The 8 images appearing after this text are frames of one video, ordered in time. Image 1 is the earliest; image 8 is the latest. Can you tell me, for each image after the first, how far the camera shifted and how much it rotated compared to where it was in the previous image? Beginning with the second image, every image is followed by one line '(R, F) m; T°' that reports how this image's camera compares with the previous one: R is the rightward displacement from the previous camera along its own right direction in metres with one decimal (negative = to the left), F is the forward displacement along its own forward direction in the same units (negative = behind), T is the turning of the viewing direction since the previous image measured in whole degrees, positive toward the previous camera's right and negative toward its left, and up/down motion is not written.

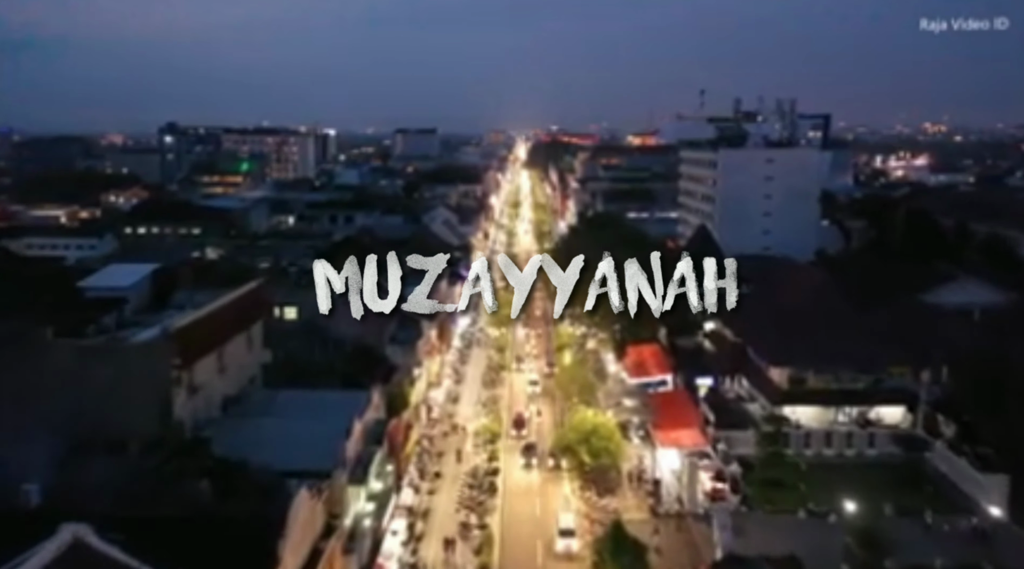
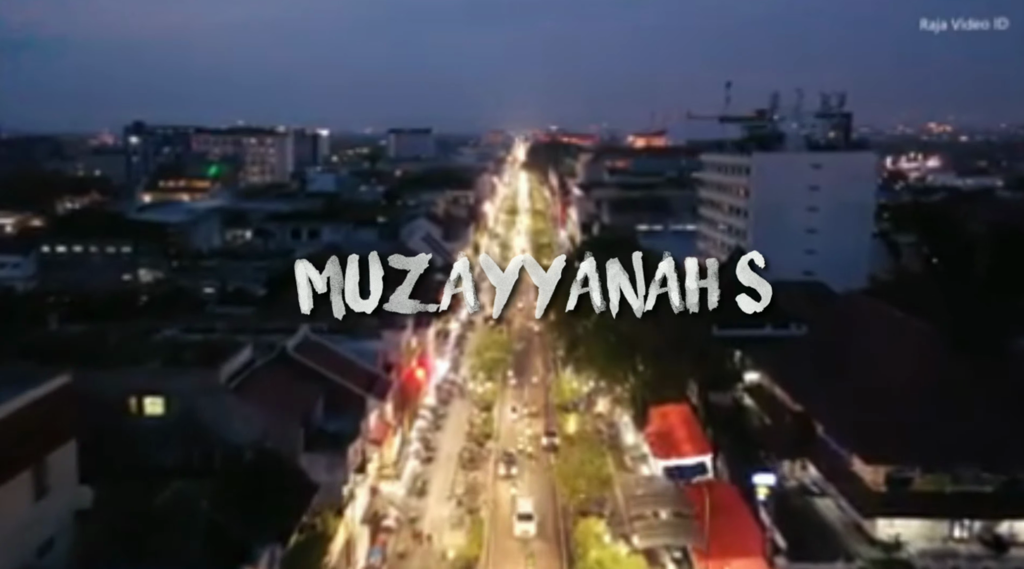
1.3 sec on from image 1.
(+0.2, +5.5) m; 0°
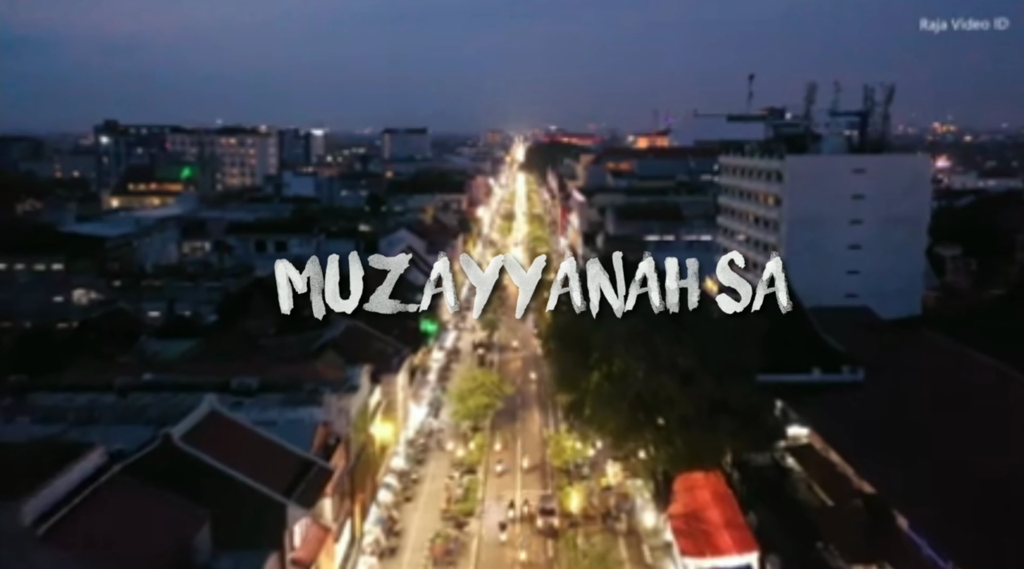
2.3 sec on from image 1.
(+0.2, +3.9) m; 0°
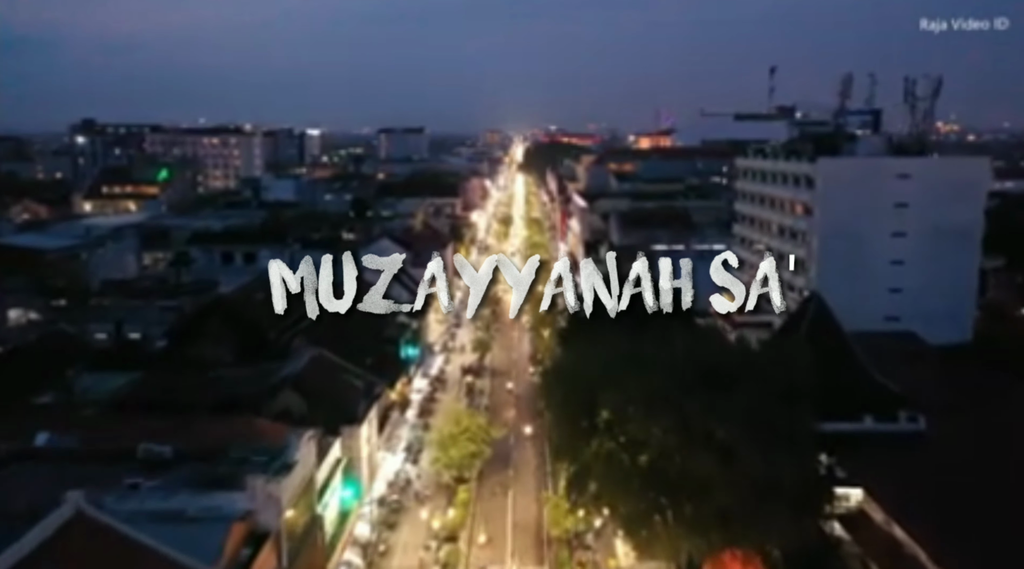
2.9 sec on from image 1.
(+0.2, +2.9) m; 0°
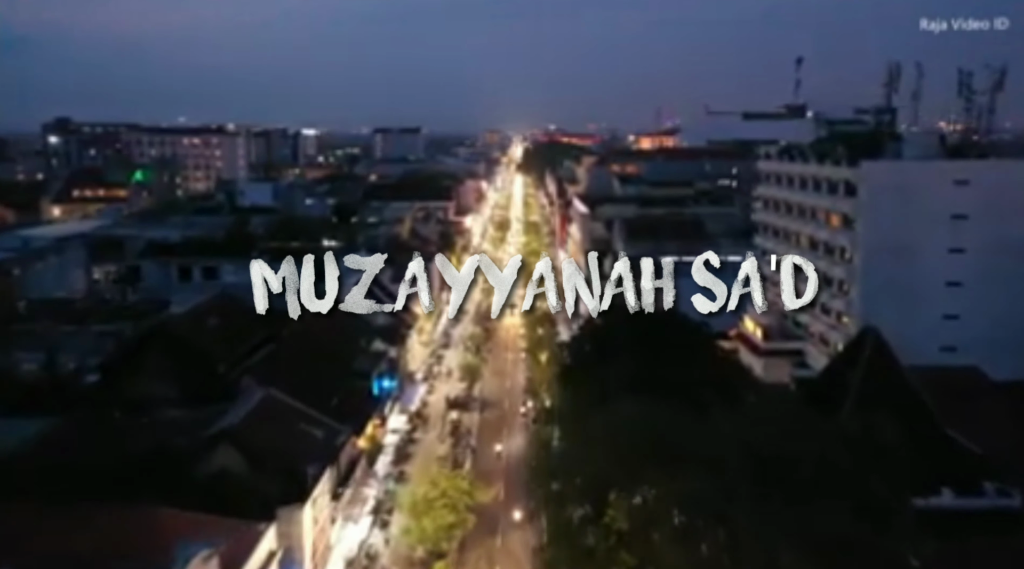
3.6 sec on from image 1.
(+0.2, +2.9) m; 0°
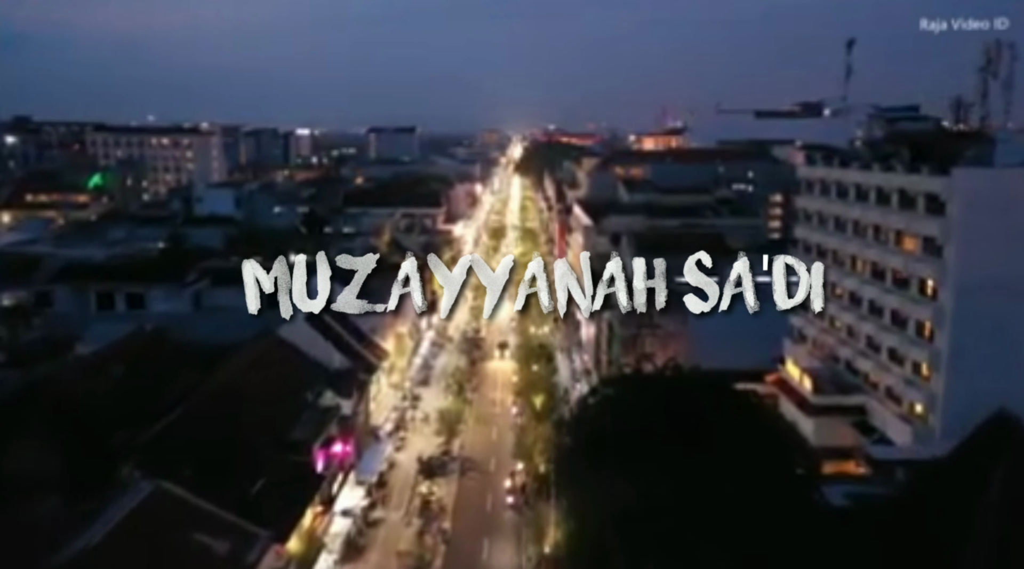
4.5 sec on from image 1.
(+0.3, +4.0) m; 0°
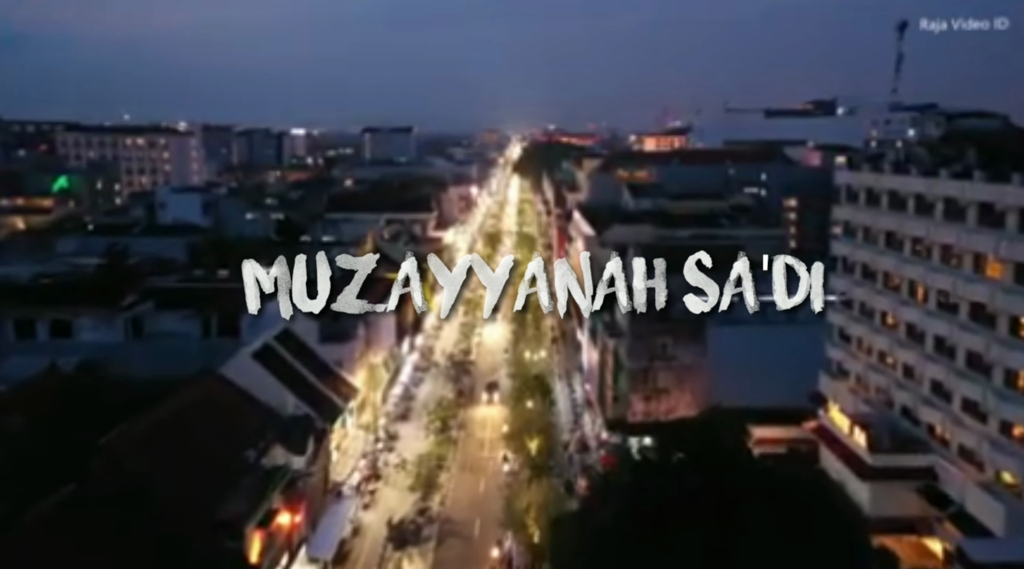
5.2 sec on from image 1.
(+0.2, +2.8) m; 0°
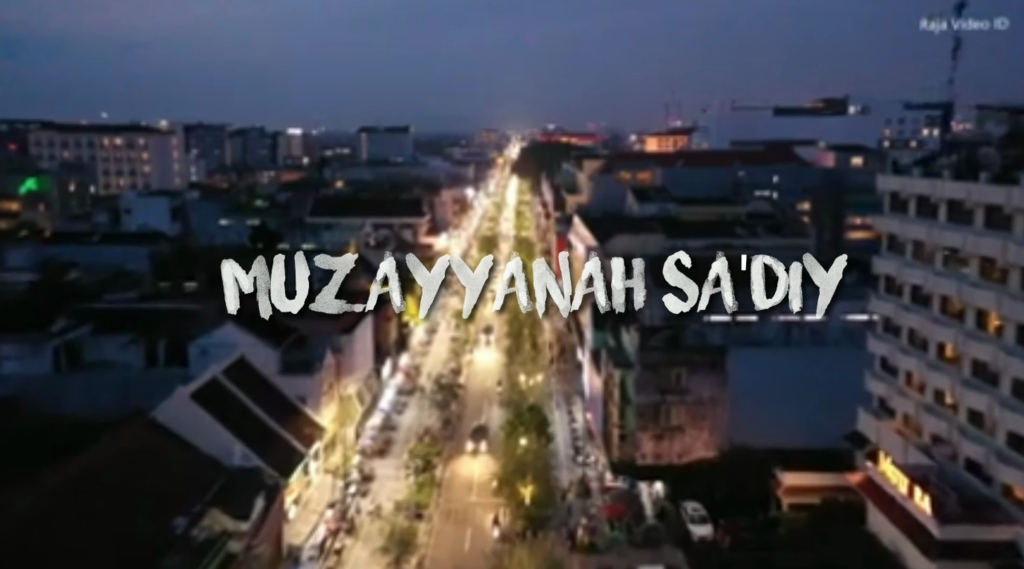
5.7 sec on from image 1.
(+0.1, +2.3) m; 0°
